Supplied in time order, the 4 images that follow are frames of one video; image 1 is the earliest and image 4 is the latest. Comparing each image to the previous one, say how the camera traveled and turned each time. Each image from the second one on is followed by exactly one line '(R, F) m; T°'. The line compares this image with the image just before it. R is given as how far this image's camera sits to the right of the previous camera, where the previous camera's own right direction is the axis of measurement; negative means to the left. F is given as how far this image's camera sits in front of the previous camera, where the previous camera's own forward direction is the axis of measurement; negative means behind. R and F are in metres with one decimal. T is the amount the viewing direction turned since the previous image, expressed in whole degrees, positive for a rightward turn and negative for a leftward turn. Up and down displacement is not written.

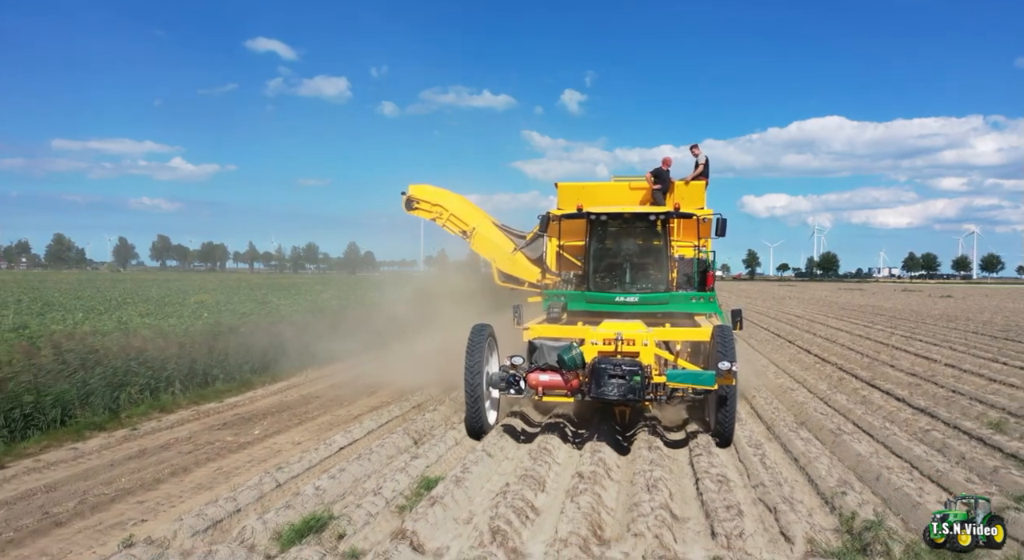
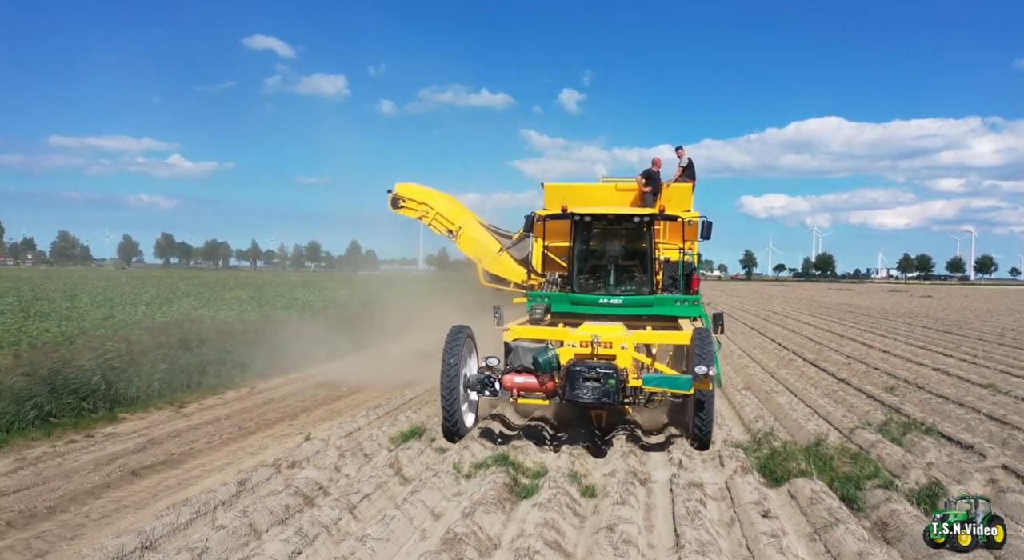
(-0.2, -1.2) m; 0°
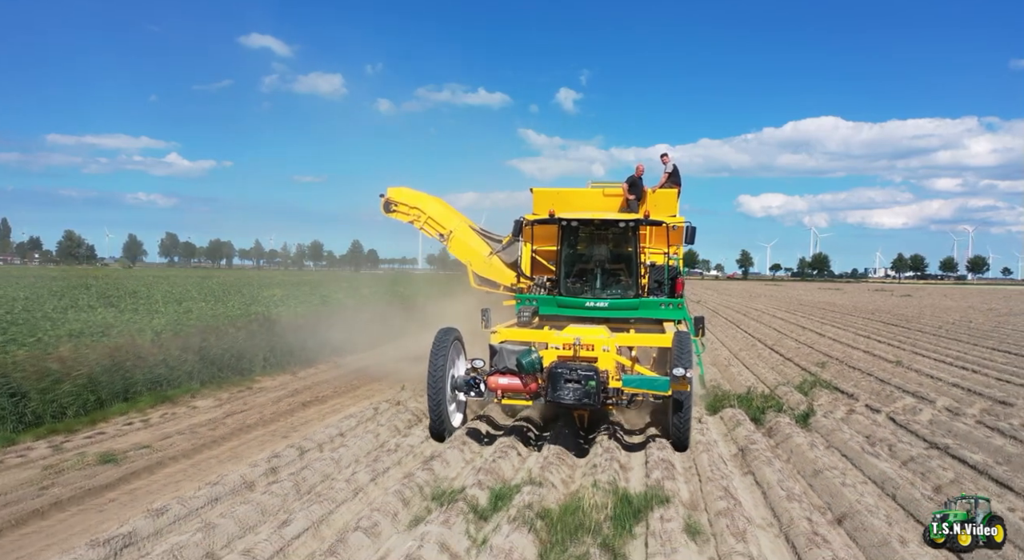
(-0.2, -1.4) m; 0°
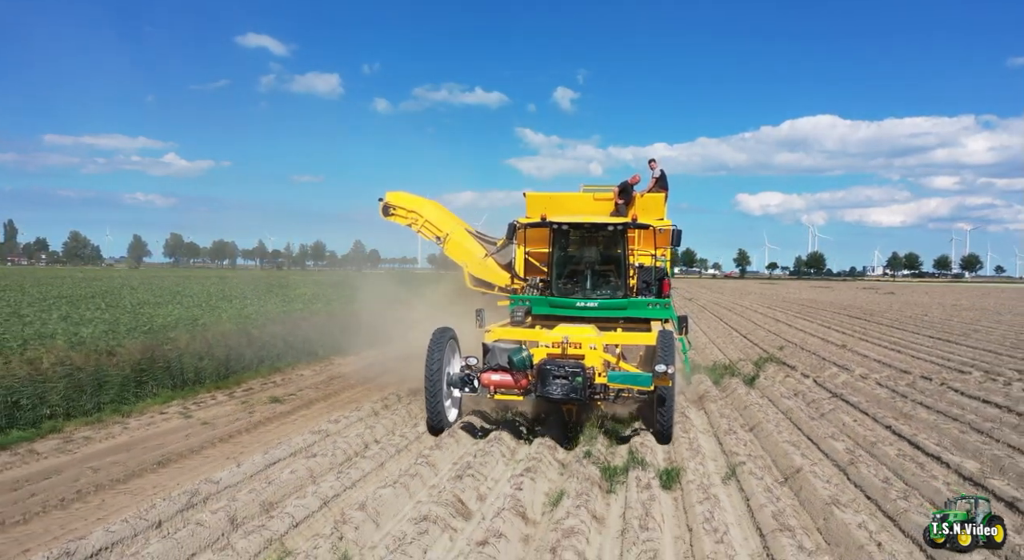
(-0.2, -1.4) m; 0°
